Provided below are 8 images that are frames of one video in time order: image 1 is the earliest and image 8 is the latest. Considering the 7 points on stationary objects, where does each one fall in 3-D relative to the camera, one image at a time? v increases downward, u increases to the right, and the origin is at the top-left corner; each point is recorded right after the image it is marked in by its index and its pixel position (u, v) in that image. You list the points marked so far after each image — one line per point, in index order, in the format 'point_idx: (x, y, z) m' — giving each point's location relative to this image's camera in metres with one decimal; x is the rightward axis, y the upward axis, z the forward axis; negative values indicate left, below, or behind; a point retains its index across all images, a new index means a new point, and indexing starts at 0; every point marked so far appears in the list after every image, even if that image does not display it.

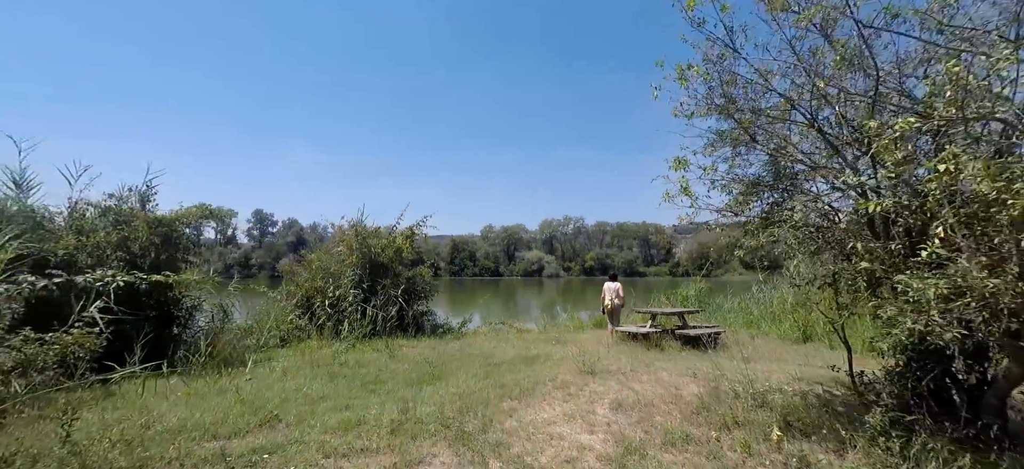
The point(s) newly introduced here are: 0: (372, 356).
0: (-2.2, -2.0, +8.0) m
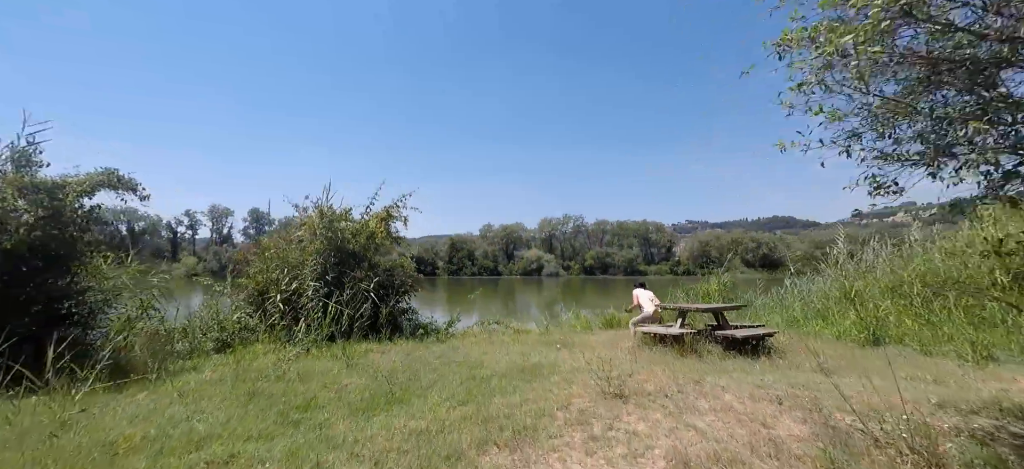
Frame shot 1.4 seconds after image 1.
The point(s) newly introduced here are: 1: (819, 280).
0: (-2.3, -1.6, +6.2) m
1: (+7.3, -1.1, +11.9) m
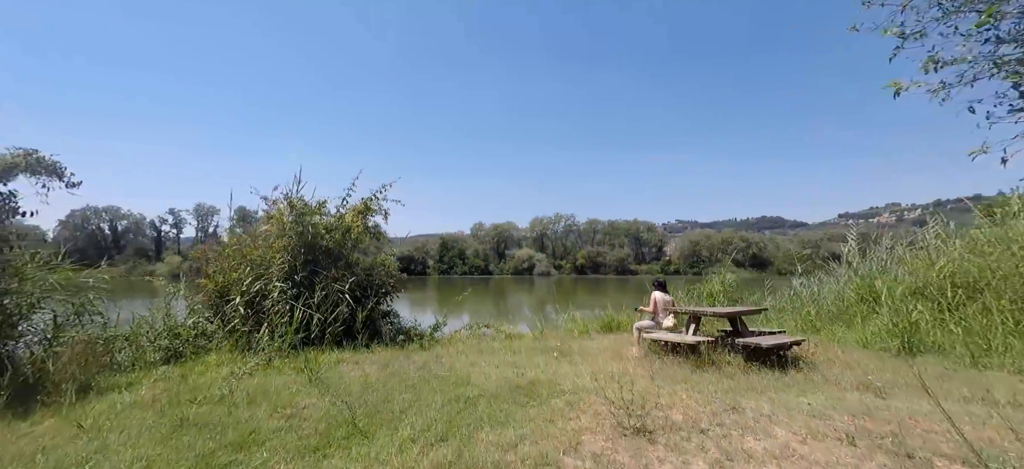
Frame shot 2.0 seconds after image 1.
0: (-2.4, -1.5, +5.3) m
1: (+7.1, -1.0, +11.2) m
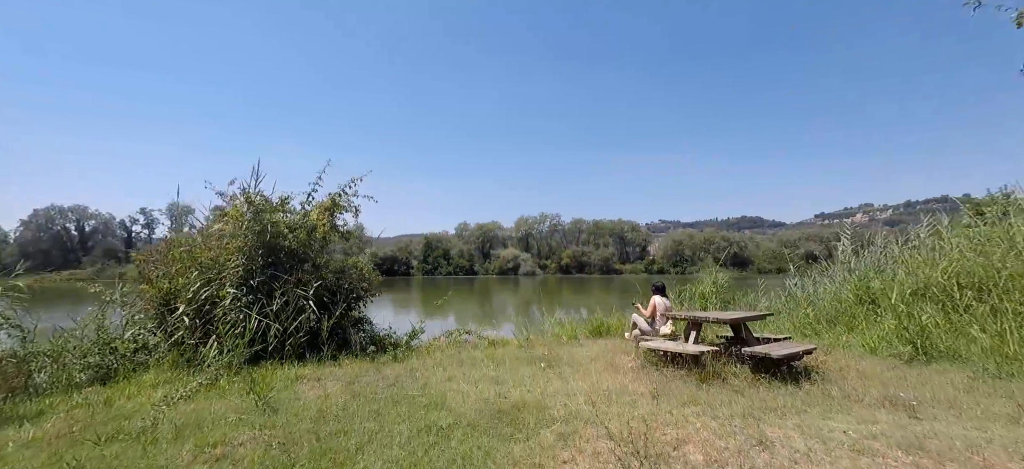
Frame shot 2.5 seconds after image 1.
0: (-2.6, -1.5, +4.5) m
1: (+6.7, -1.0, +10.7) m
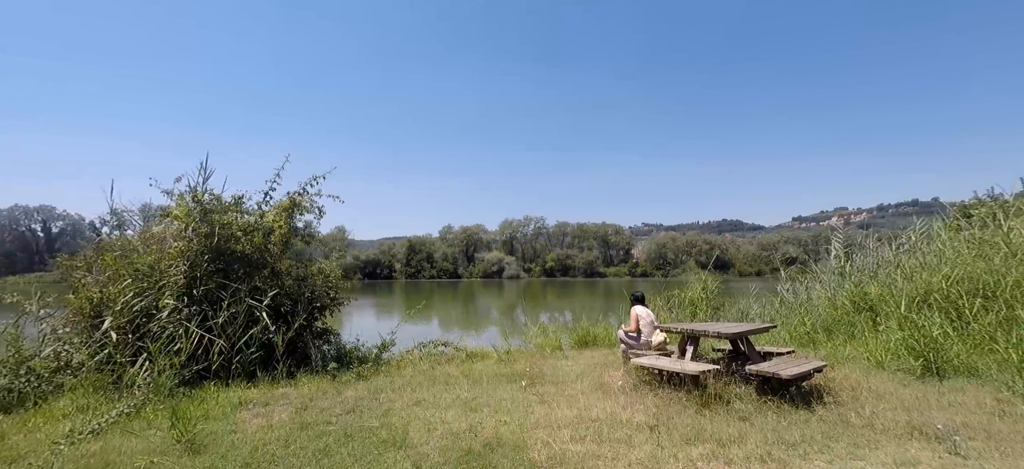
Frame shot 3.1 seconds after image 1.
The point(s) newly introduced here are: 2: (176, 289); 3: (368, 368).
0: (-2.8, -1.6, +3.8) m
1: (+6.3, -1.1, +10.2) m
2: (-4.3, -0.7, +6.3) m
3: (-2.2, -2.0, +7.4) m
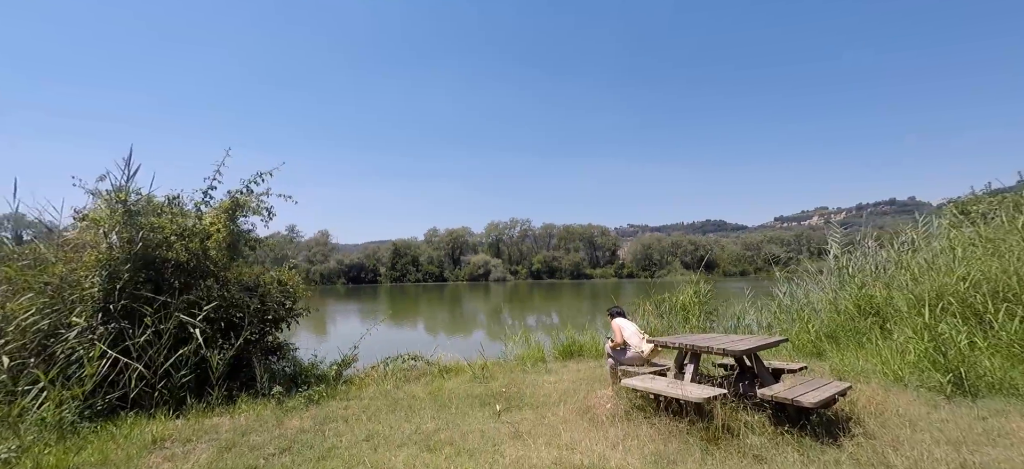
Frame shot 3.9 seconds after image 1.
0: (-3.0, -1.6, +2.8) m
1: (+5.9, -1.0, +9.6) m
2: (-4.6, -0.8, +5.4) m
3: (-2.5, -2.0, +6.5) m
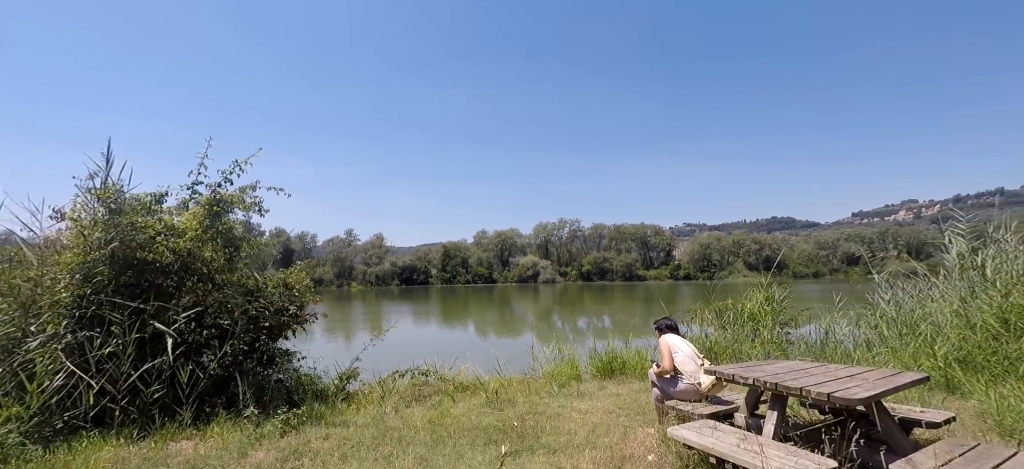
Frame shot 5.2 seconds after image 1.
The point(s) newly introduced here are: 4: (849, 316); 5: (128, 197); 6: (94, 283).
0: (-3.2, -1.5, +1.8) m
1: (+6.4, -0.9, +7.6) m
2: (-4.5, -0.7, +4.5) m
3: (-2.3, -2.0, +5.5) m
4: (+5.4, -1.3, +8.1) m
5: (-5.3, +0.5, +6.8) m
6: (-4.7, -0.5, +5.4) m
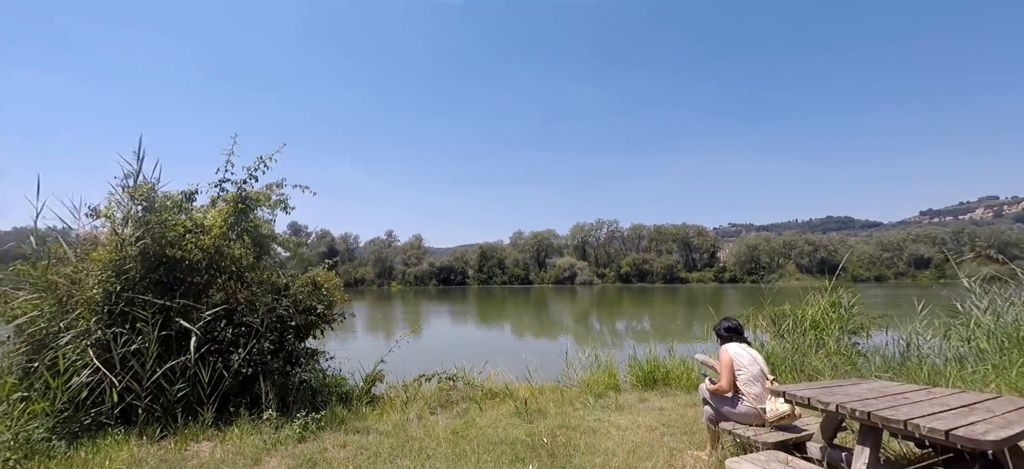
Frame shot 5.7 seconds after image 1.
0: (-3.1, -1.5, +1.6) m
1: (+6.8, -0.9, +6.6) m
2: (-4.2, -0.7, +4.4) m
3: (-2.0, -1.9, +5.1) m
4: (+5.9, -1.3, +7.1) m
5: (-4.8, +0.6, +6.7) m
6: (-4.3, -0.5, +5.2) m
